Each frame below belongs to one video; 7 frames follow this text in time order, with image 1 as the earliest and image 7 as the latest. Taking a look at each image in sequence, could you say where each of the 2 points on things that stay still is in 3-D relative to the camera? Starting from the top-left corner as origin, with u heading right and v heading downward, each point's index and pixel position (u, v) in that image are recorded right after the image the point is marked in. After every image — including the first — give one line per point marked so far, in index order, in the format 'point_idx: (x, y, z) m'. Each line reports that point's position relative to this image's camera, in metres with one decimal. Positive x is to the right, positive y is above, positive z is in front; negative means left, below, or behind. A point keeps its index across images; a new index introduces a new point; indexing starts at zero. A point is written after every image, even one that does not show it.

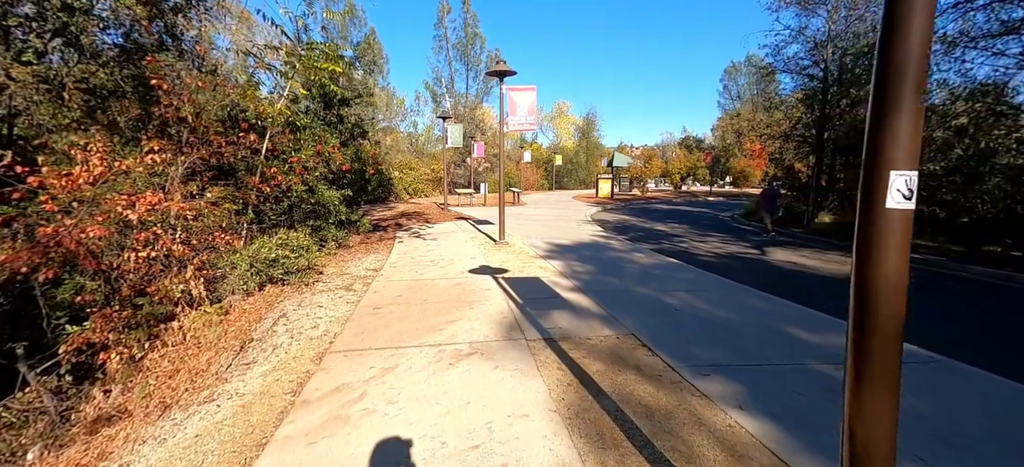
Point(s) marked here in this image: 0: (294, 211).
0: (-3.7, +0.4, +7.6) m
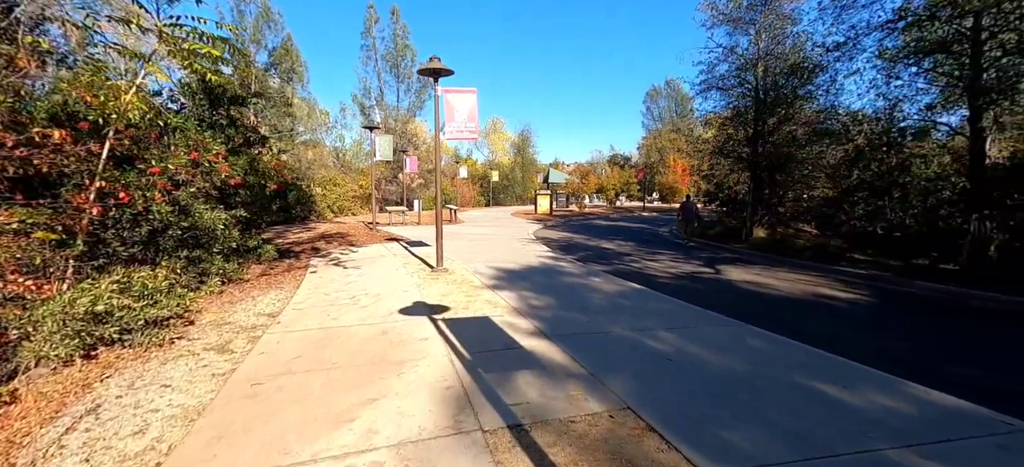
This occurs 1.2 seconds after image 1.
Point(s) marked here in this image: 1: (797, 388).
0: (-4.5, -0.1, +5.7) m
1: (+2.3, -1.2, +3.5) m
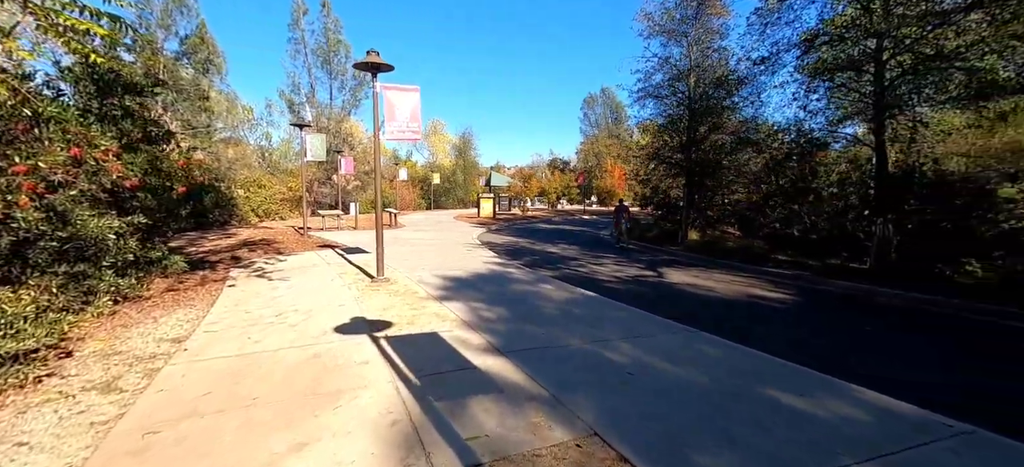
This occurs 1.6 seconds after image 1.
0: (-5.1, -0.2, +4.7) m
1: (+1.9, -1.2, +3.4) m
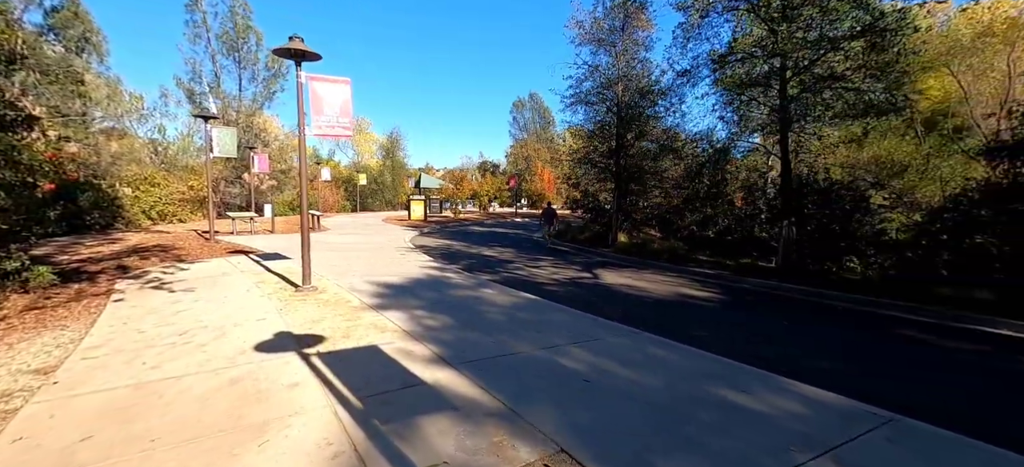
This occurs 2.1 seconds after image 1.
0: (-5.6, -0.2, +3.6) m
1: (+1.6, -1.3, +3.4) m
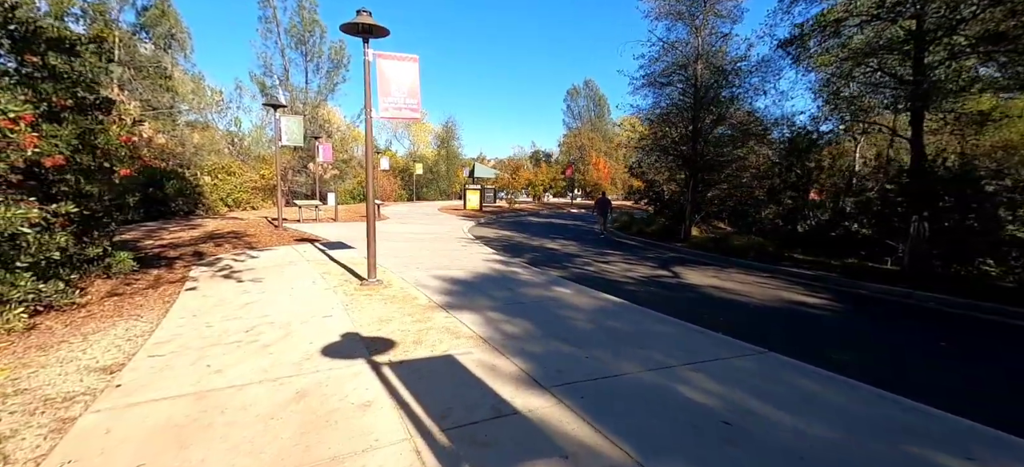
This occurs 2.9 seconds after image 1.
0: (-4.8, -0.1, +3.5) m
1: (+2.3, -1.3, +2.5) m
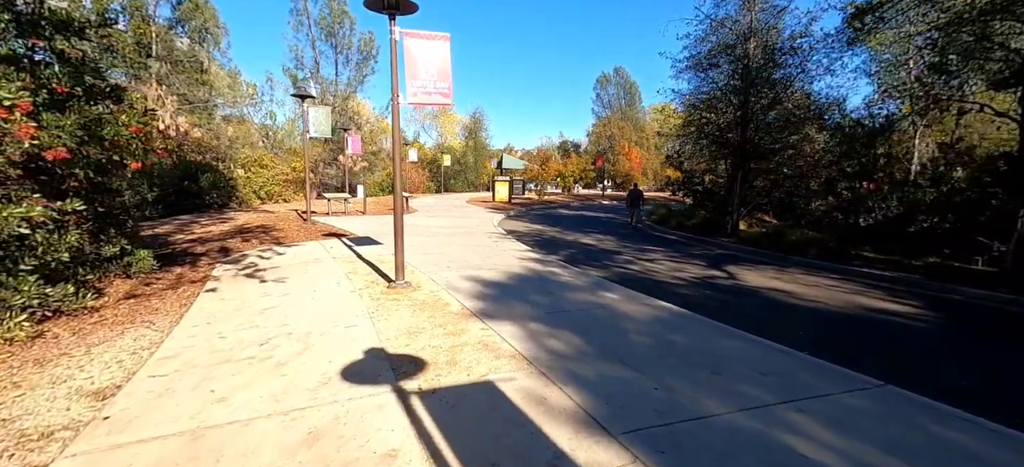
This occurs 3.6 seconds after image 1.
0: (-4.4, -0.2, +3.2) m
1: (+2.6, -1.3, +1.8) m
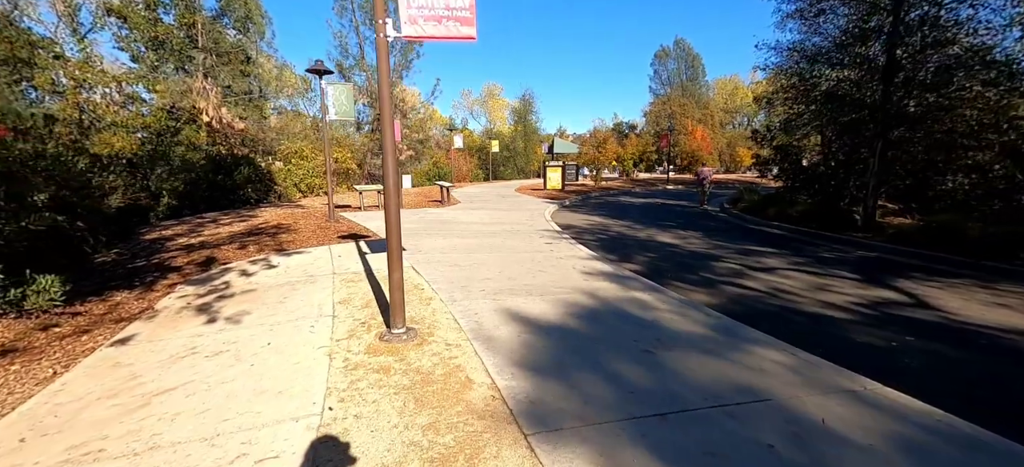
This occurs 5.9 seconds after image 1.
0: (-4.2, -0.4, +1.2) m
1: (+2.6, -1.6, -1.0) m
